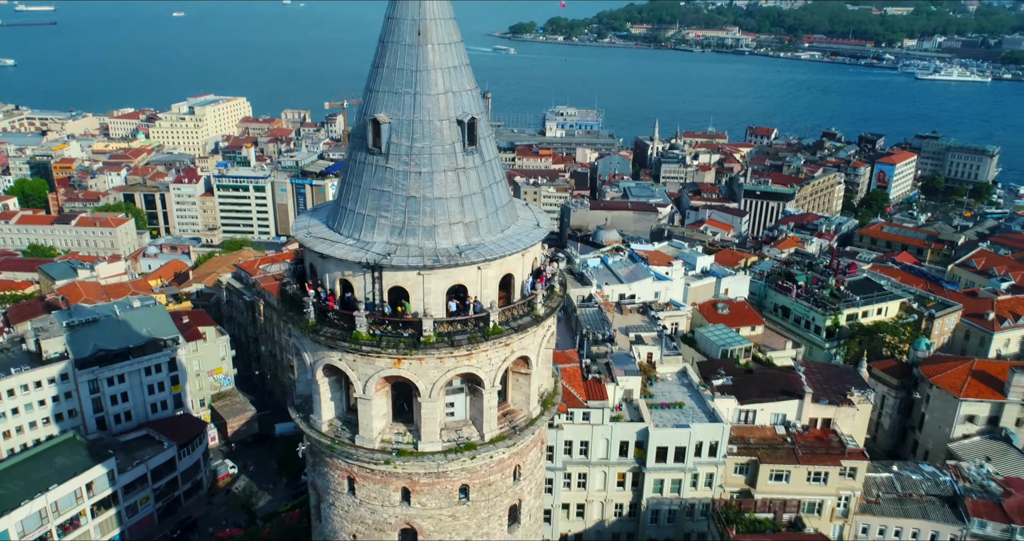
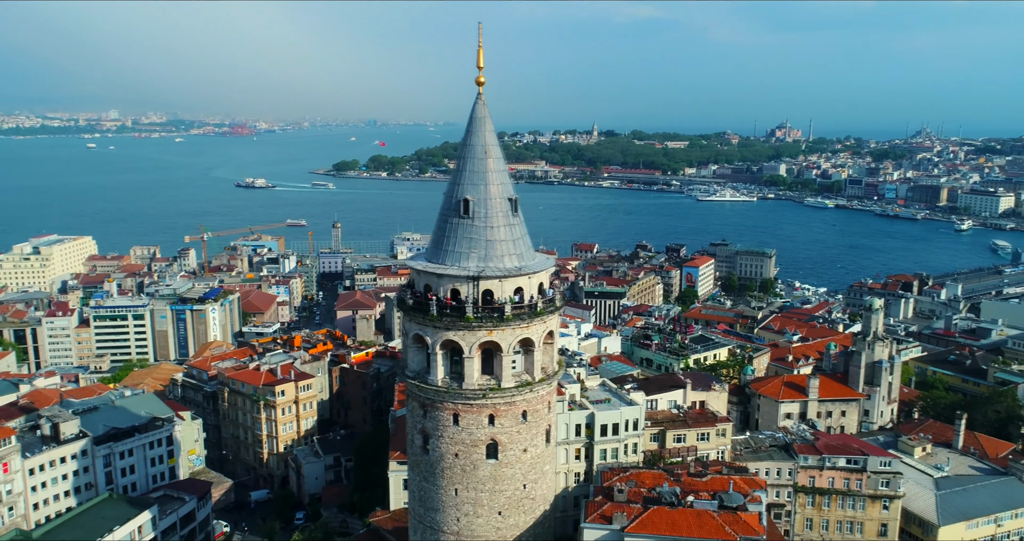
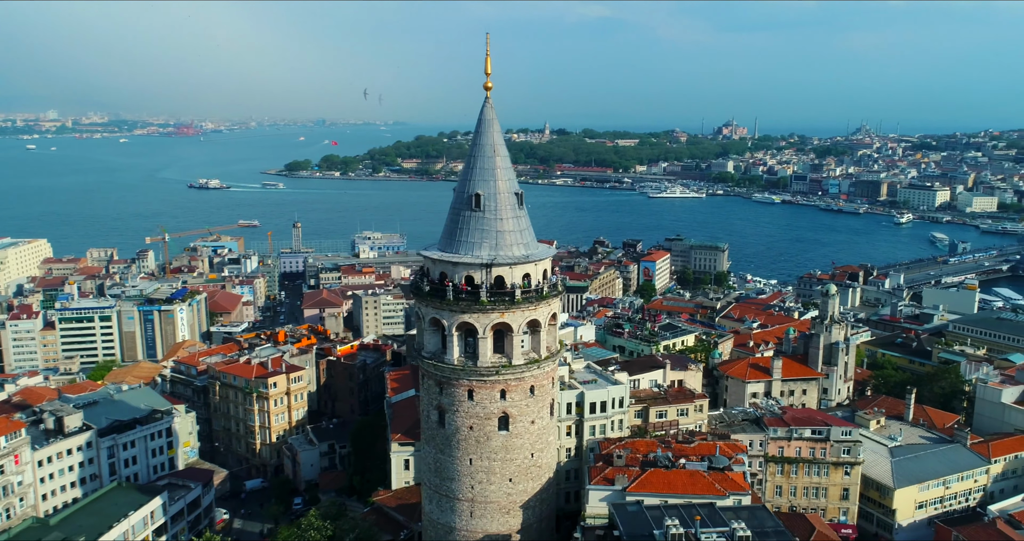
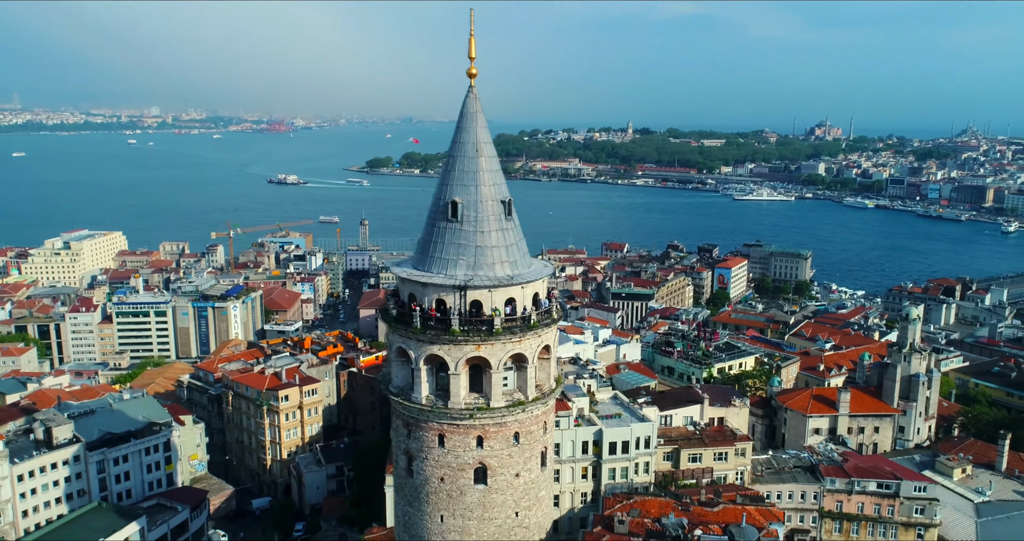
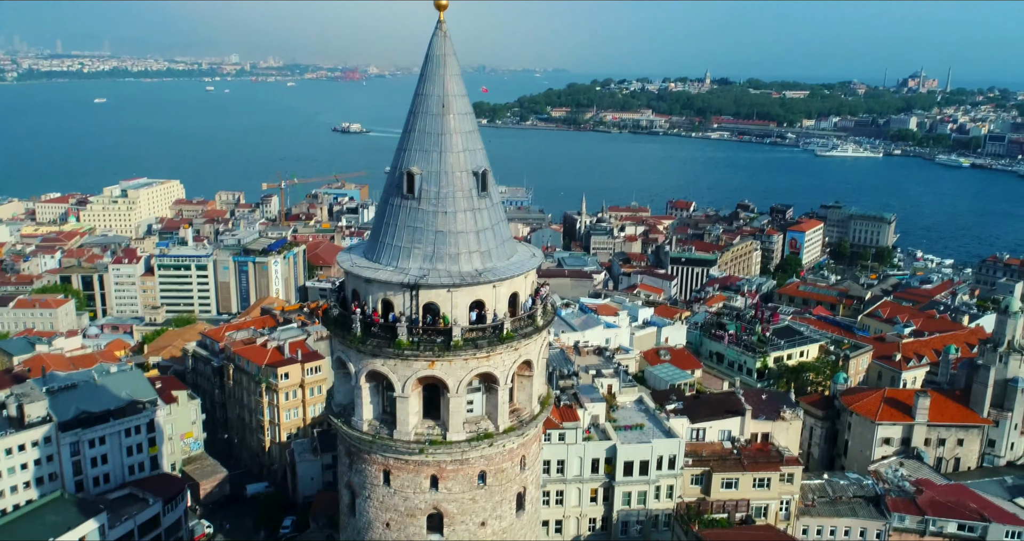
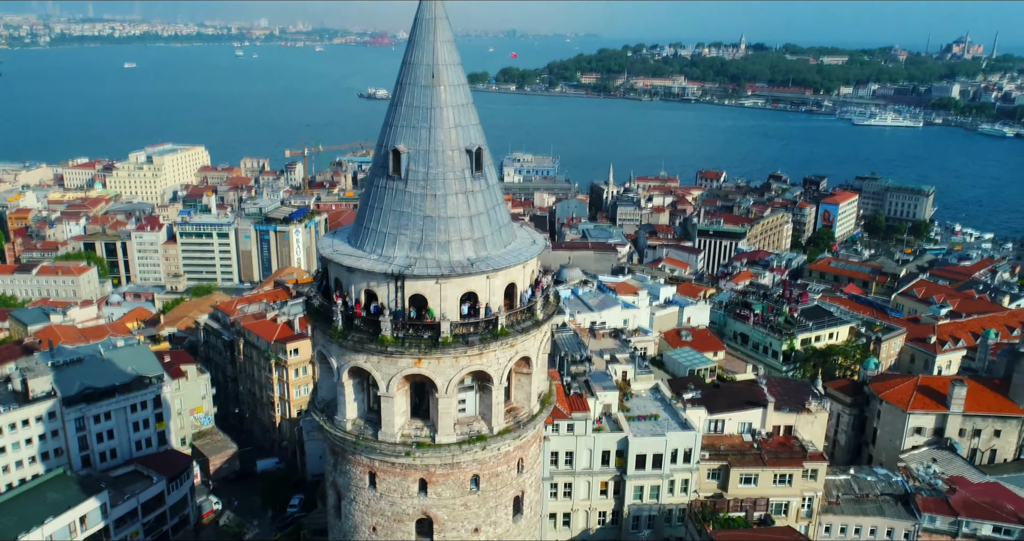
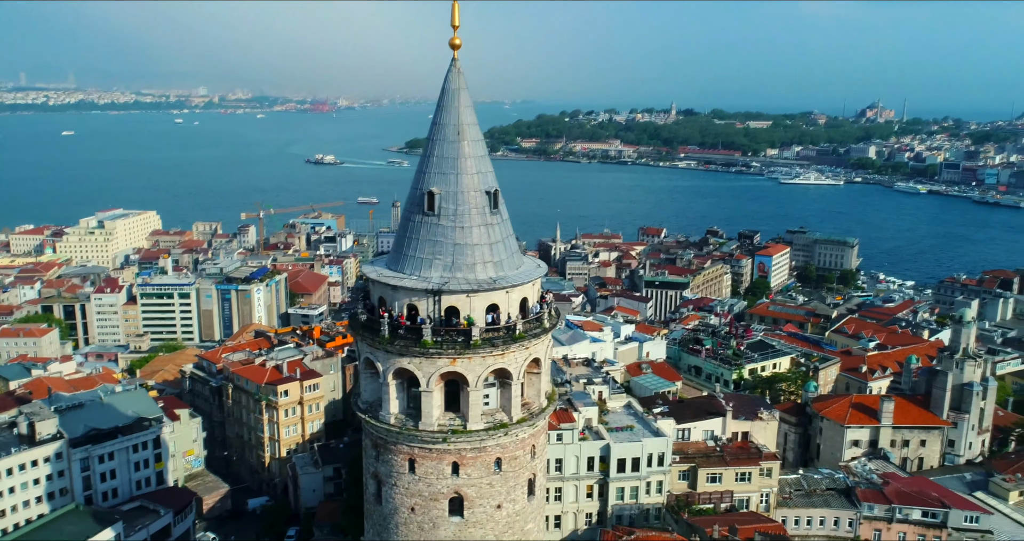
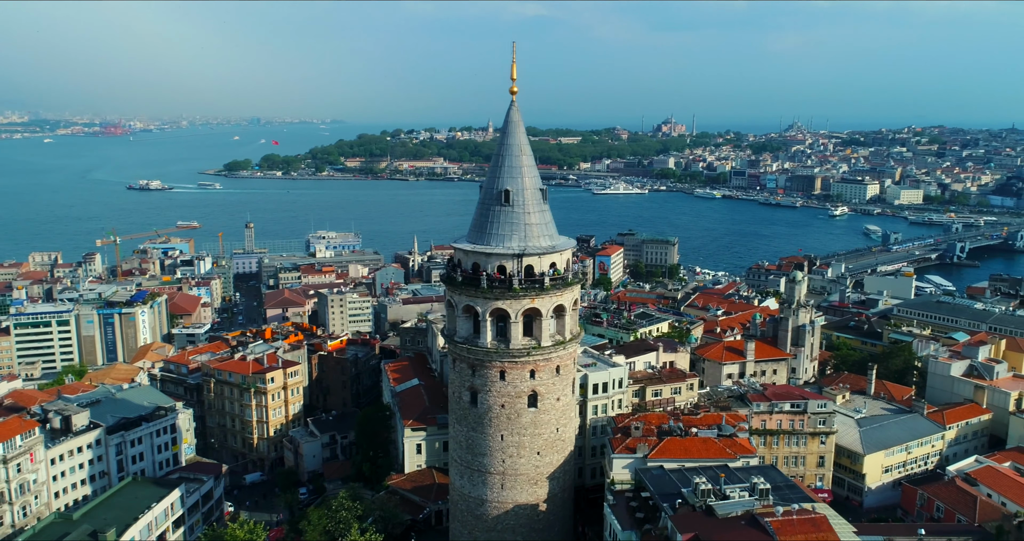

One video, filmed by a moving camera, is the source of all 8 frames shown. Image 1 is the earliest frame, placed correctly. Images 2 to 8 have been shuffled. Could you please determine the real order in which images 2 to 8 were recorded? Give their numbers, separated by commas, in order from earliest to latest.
6, 5, 7, 4, 2, 3, 8
